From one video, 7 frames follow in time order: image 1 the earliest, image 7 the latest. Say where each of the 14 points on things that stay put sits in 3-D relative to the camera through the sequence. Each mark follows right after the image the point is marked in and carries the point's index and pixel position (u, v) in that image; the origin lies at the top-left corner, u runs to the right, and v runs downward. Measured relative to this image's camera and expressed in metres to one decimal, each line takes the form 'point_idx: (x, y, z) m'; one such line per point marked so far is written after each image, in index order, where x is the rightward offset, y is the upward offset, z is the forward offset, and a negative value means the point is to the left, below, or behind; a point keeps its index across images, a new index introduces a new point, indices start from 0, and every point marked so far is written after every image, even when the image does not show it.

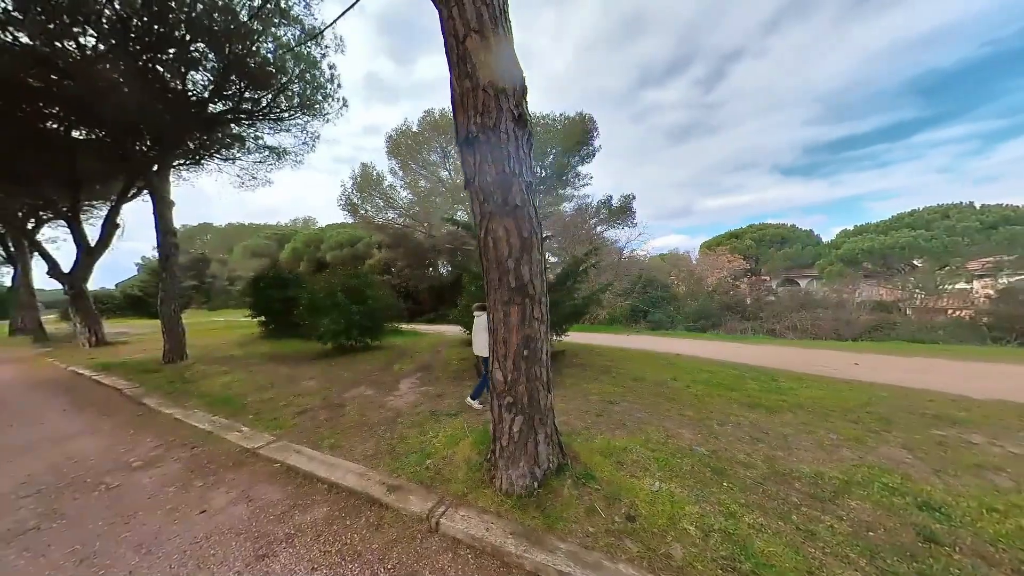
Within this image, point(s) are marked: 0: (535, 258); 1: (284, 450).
0: (+0.2, +0.3, +2.6) m
1: (-3.0, -2.2, +3.8) m
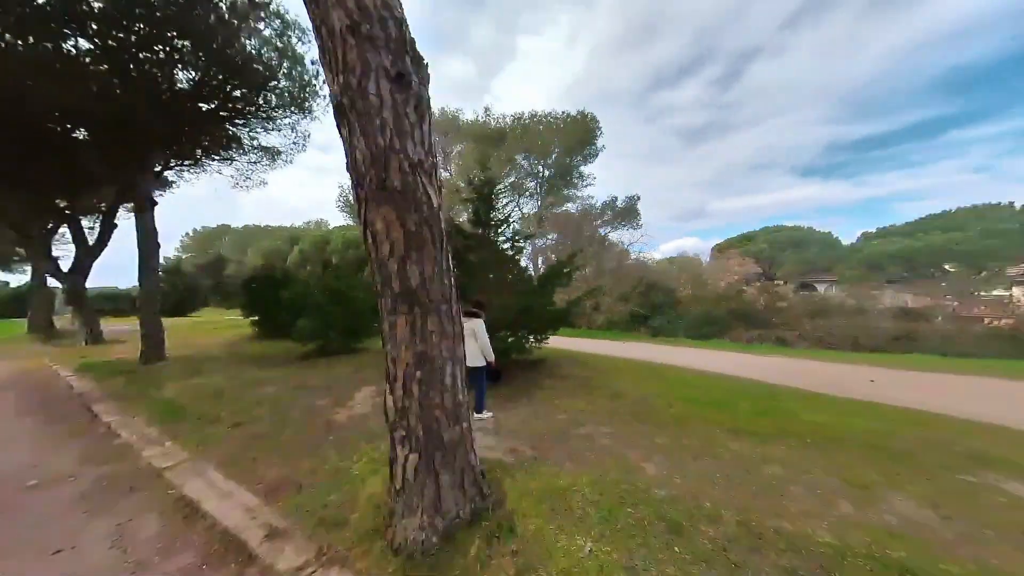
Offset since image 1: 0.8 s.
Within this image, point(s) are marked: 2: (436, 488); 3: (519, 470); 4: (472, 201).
0: (-0.6, +0.2, +2.1) m
1: (-3.8, -2.2, +3.4) m
2: (-0.6, -1.6, +2.2) m
3: (+0.1, -1.9, +3.1) m
4: (-1.0, +2.2, +7.2) m
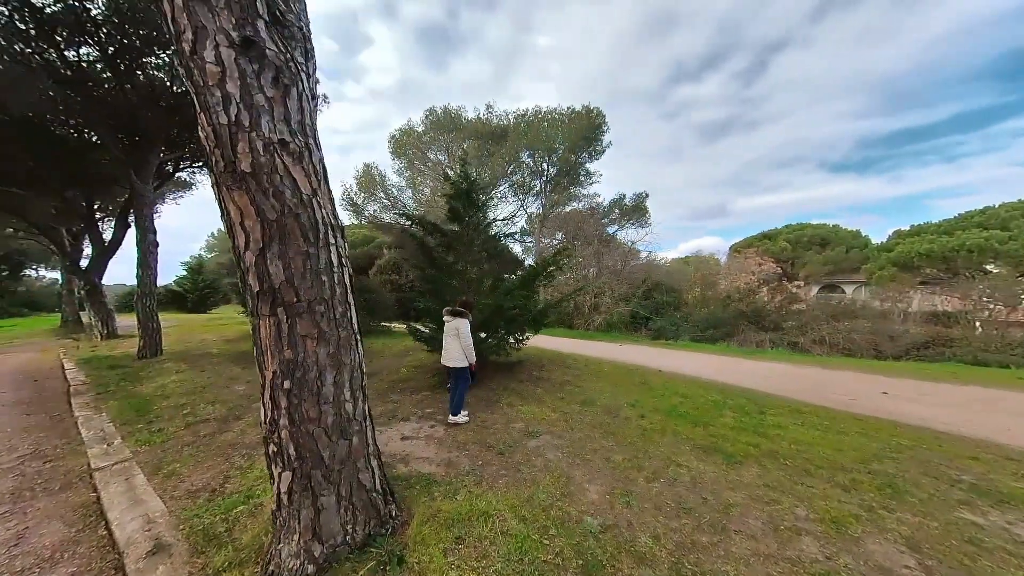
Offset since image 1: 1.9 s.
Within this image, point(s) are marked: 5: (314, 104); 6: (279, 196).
0: (-1.4, +0.3, +1.8) m
1: (-4.5, -2.1, +3.3) m
2: (-1.4, -1.5, +2.0) m
3: (-0.7, -1.9, +2.8) m
4: (-1.5, +2.2, +7.0) m
5: (-1.4, +1.3, +2.1) m
6: (-1.4, +0.6, +1.8) m
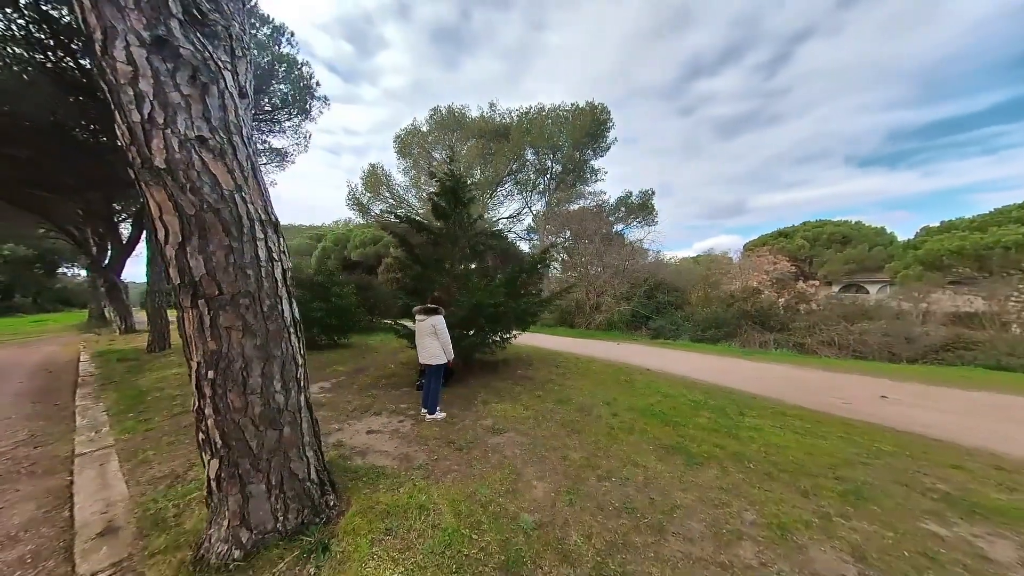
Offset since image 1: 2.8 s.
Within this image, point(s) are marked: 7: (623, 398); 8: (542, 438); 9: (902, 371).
0: (-1.9, +0.3, +1.9) m
1: (-5.0, -2.1, +3.5) m
2: (-1.9, -1.5, +2.1) m
3: (-1.2, -1.9, +2.8) m
4: (-1.8, +2.3, +7.0) m
5: (-2.0, +1.4, +2.1) m
6: (-2.0, +0.6, +1.8) m
7: (+2.0, -2.0, +5.1) m
8: (+0.4, -2.0, +3.8) m
9: (+10.6, -2.3, +7.8) m
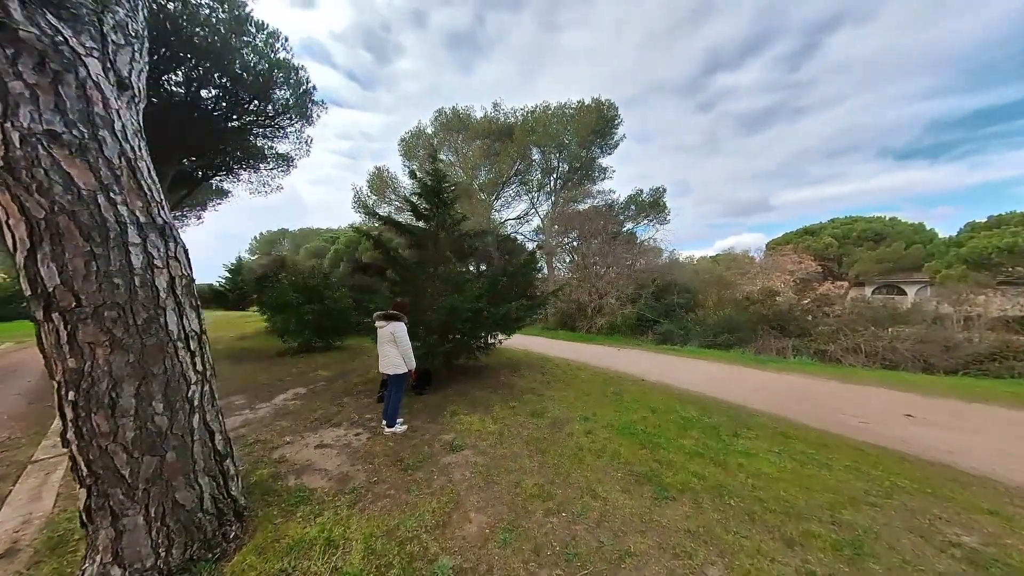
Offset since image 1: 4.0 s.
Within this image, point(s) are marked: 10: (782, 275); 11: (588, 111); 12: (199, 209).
0: (-2.6, +0.2, +1.7) m
1: (-5.6, -2.2, +3.4) m
2: (-2.6, -1.6, +1.8) m
3: (-1.8, -2.0, +2.6) m
4: (-2.2, +2.2, +6.8) m
5: (-2.6, +1.3, +1.9) m
6: (-2.6, +0.5, +1.6) m
7: (+1.5, -2.1, +4.7) m
8: (-0.1, -2.0, +3.4) m
9: (+10.2, -2.3, +7.0) m
10: (+11.3, +0.5, +12.0) m
11: (+5.3, +12.2, +19.9) m
12: (-15.9, +4.0, +14.6) m
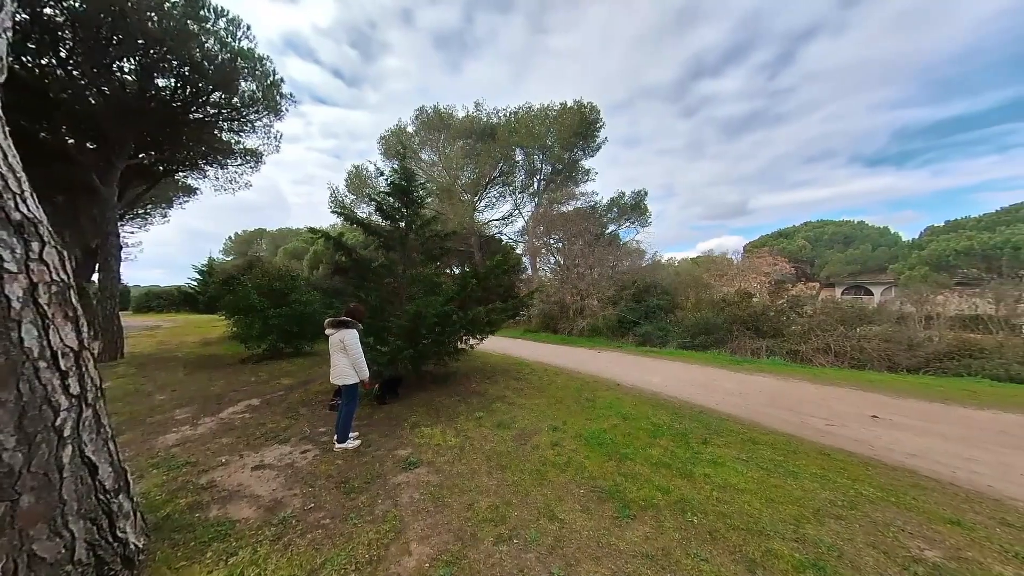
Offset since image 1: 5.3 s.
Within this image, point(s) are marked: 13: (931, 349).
0: (-3.0, +0.2, +1.3) m
1: (-6.0, -2.2, +3.0) m
2: (-3.0, -1.6, +1.5) m
3: (-2.2, -2.0, +2.2) m
4: (-2.8, +2.1, +6.5) m
5: (-3.0, +1.2, +1.6) m
6: (-3.0, +0.5, +1.3) m
7: (+1.0, -2.1, +4.5) m
8: (-0.6, -2.1, +3.2) m
9: (+9.6, -2.4, +7.1) m
10: (+10.4, +0.5, +12.3) m
11: (+4.1, +12.1, +19.9) m
12: (-16.8, +3.9, +13.7) m
13: (+13.2, -2.0, +9.1) m
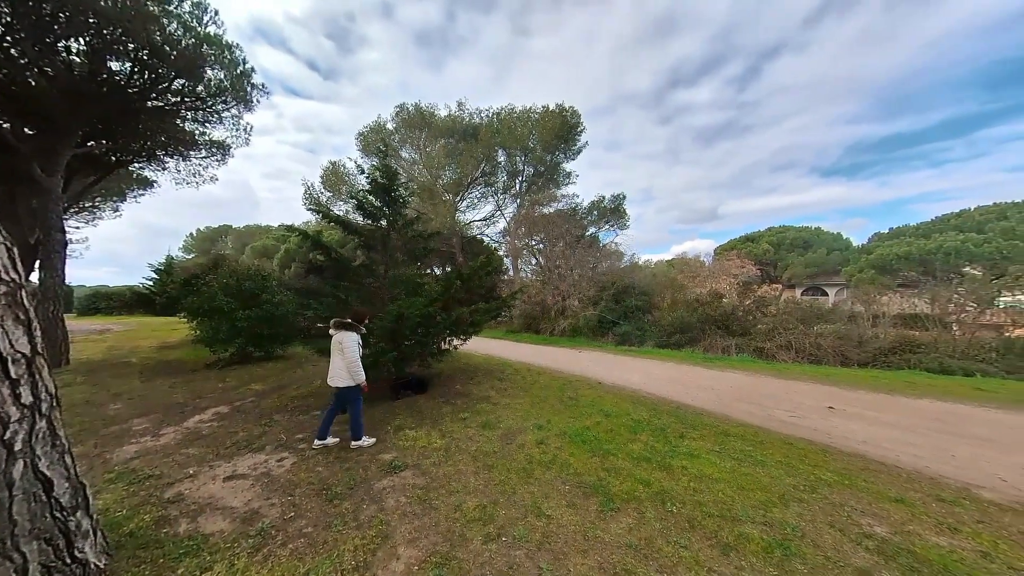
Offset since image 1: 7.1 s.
0: (-3.0, +0.2, +1.2) m
1: (-6.2, -2.2, +2.6) m
2: (-3.0, -1.6, +1.3) m
3: (-2.3, -2.0, +2.1) m
4: (-3.2, +2.1, +6.3) m
5: (-3.0, +1.2, +1.4) m
6: (-3.0, +0.5, +1.1) m
7: (+0.7, -2.1, +4.6) m
8: (-0.8, -2.1, +3.2) m
9: (+9.2, -2.4, +7.8) m
10: (+9.7, +0.4, +13.0) m
11: (+2.9, +12.0, +20.2) m
12: (-17.6, +3.9, +12.7) m
13: (+12.6, -2.0, +10.0) m
